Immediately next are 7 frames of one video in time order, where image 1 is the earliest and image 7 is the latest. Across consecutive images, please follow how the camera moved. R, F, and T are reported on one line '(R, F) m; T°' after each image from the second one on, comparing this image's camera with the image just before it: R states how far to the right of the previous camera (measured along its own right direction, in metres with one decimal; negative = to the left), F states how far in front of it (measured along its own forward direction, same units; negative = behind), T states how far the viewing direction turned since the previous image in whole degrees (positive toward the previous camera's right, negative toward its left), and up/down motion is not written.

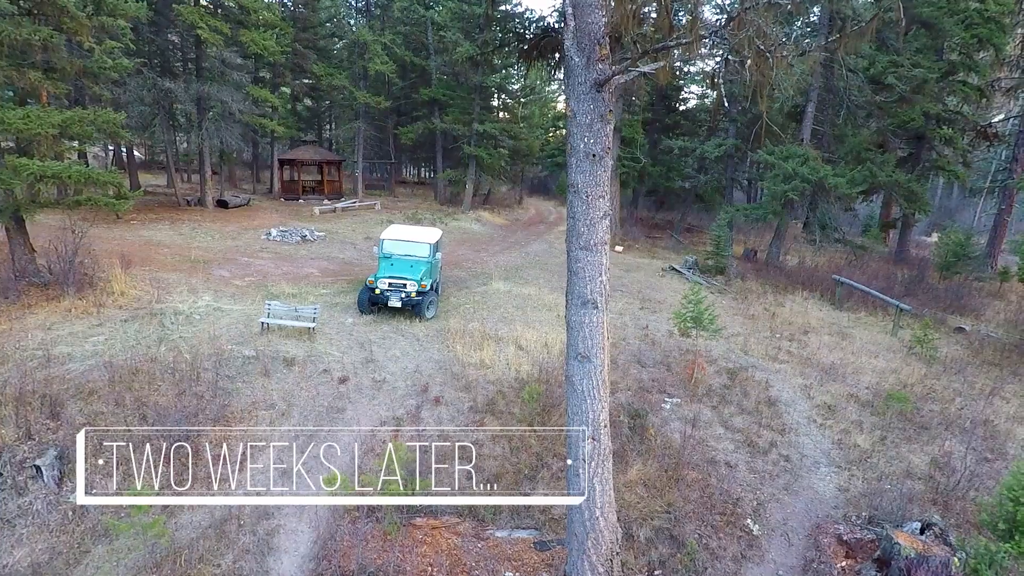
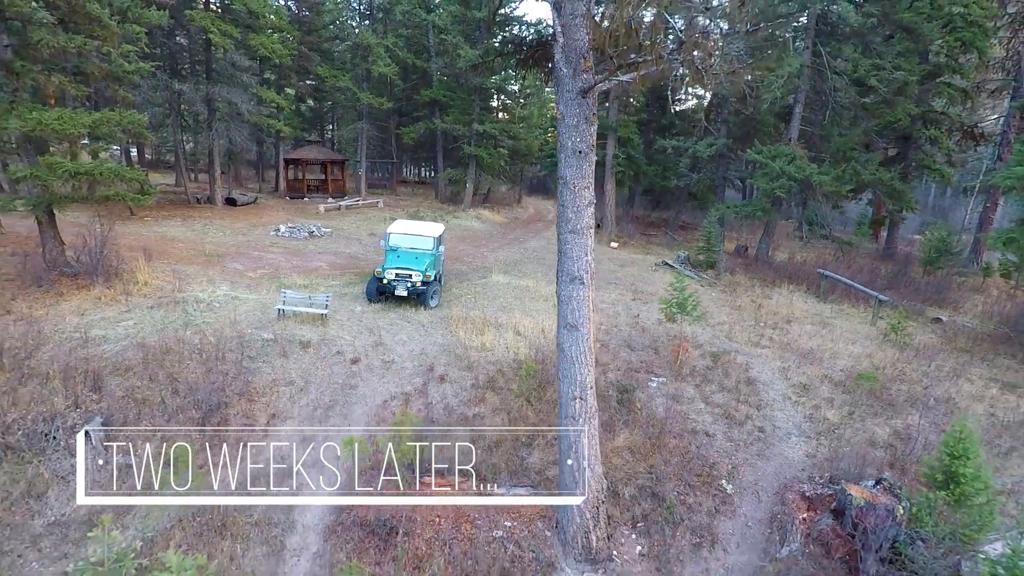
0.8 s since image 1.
(0.0, -0.7) m; 0°
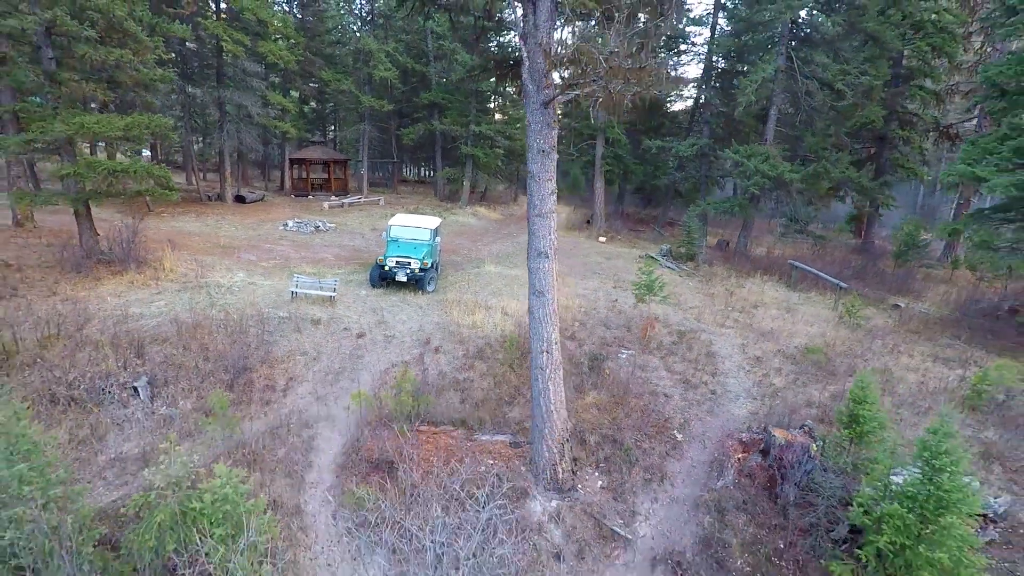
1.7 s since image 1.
(+0.3, -1.2) m; 0°
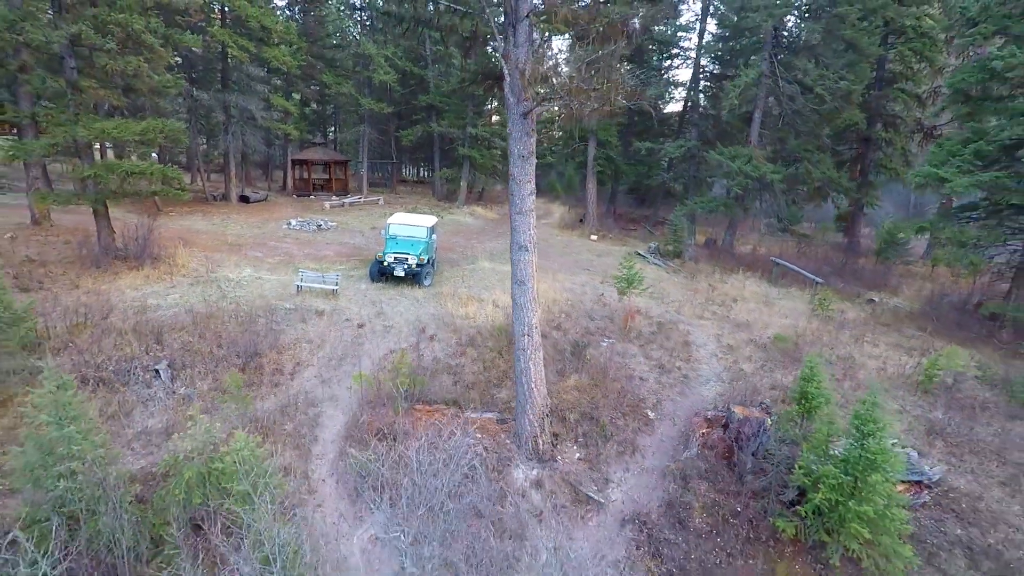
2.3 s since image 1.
(+0.2, -0.8) m; 0°
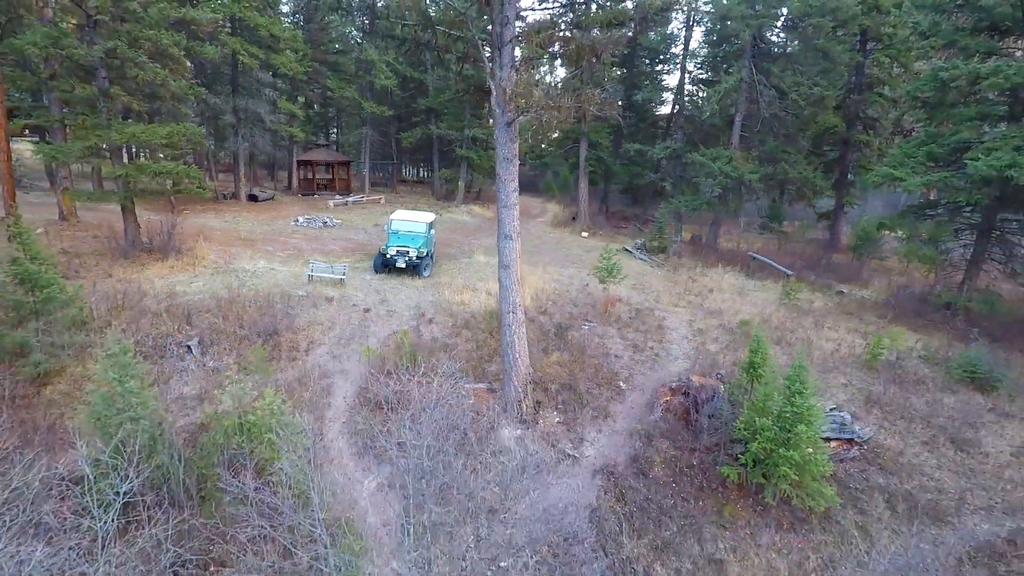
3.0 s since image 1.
(+0.2, -1.2) m; 0°
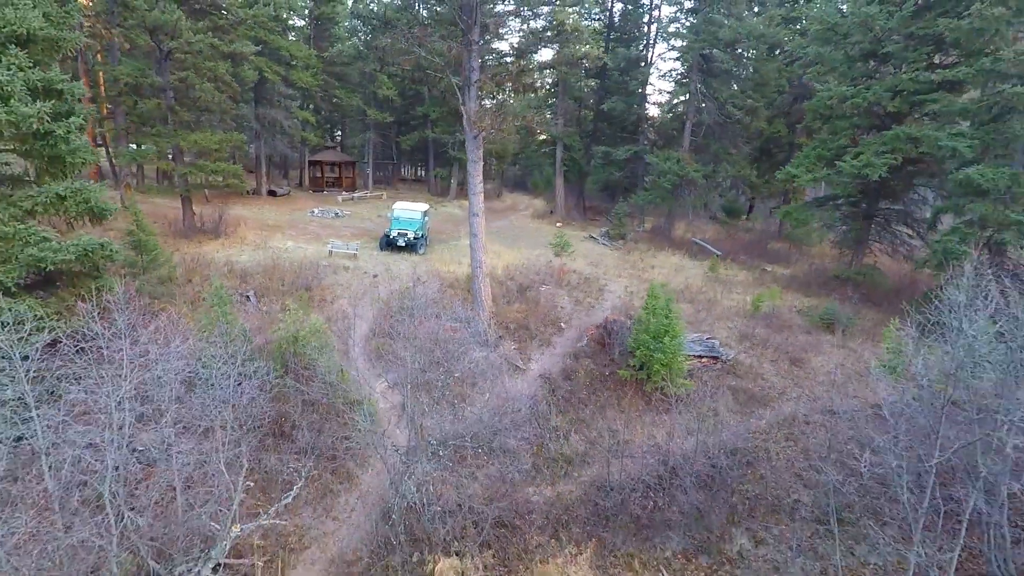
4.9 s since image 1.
(+0.7, -3.8) m; 0°
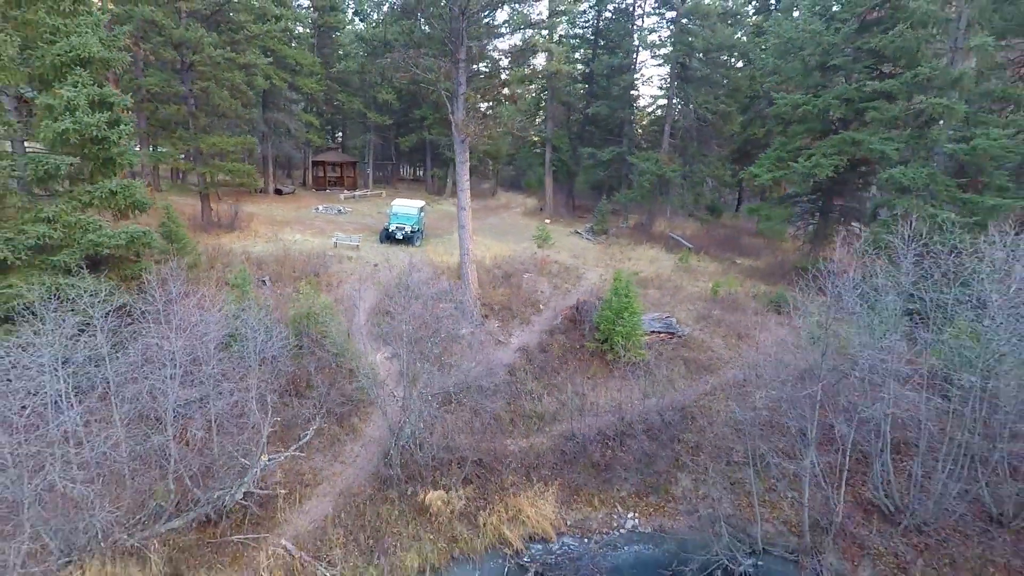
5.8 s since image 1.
(+0.4, -1.9) m; 0°
